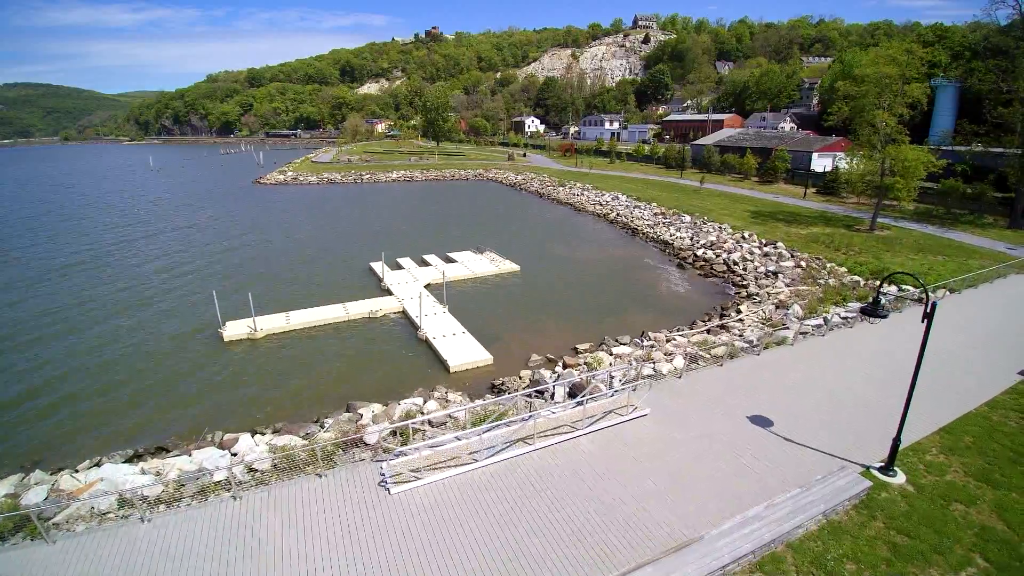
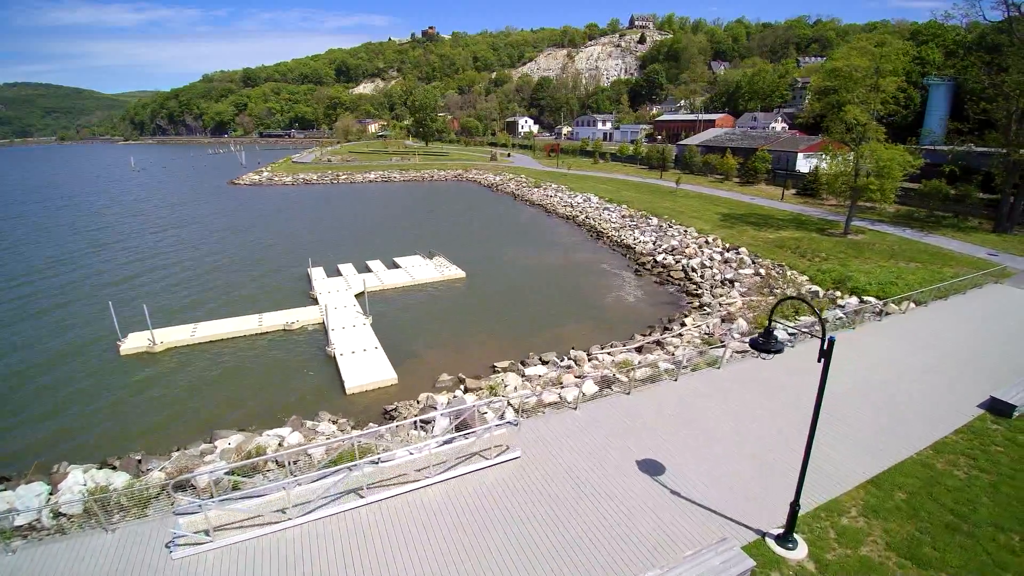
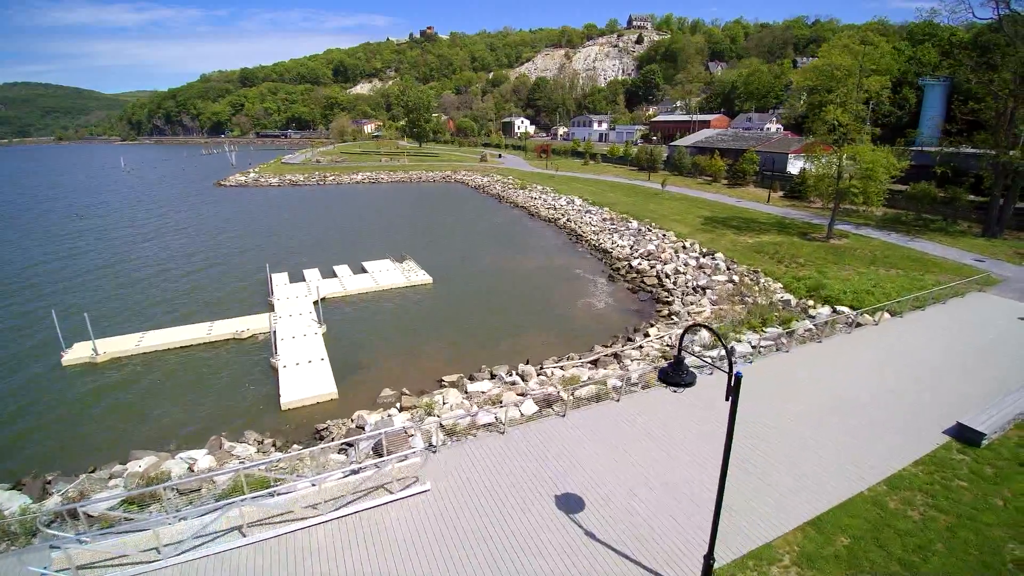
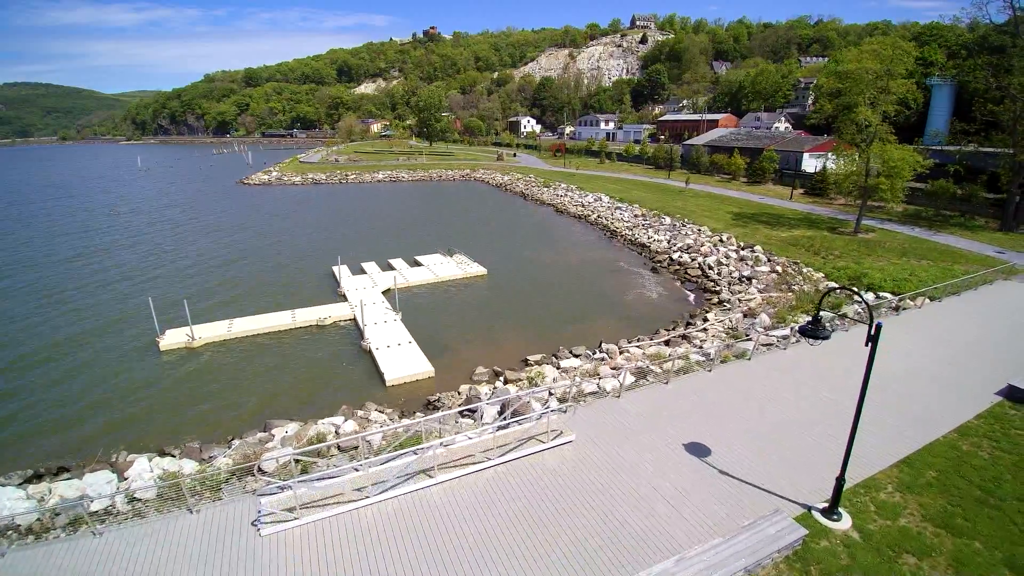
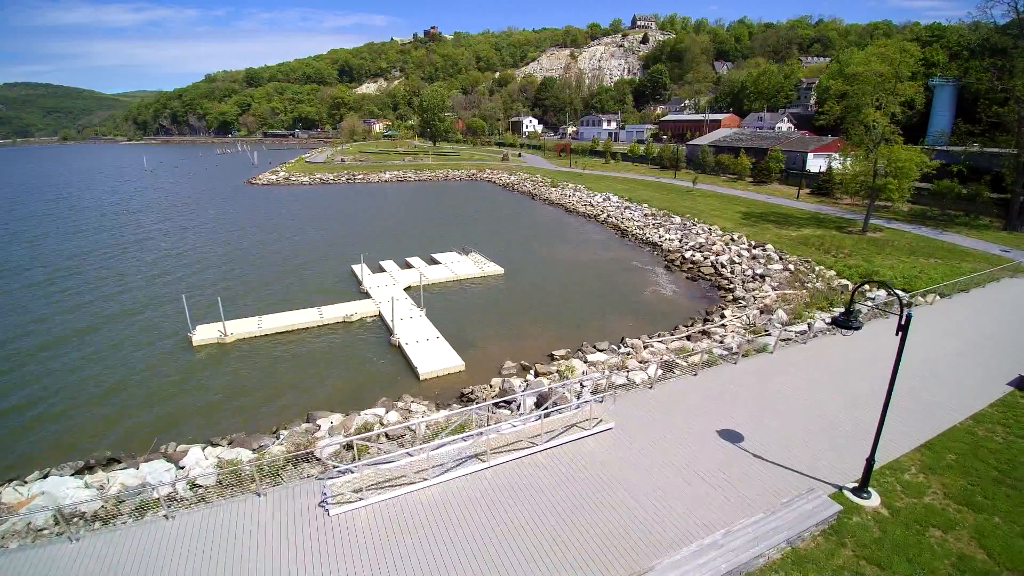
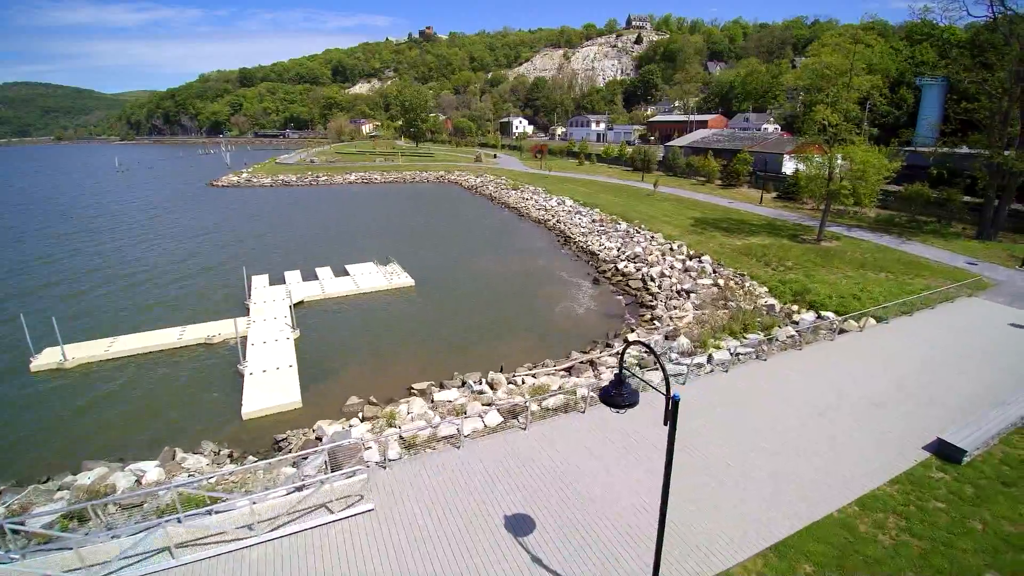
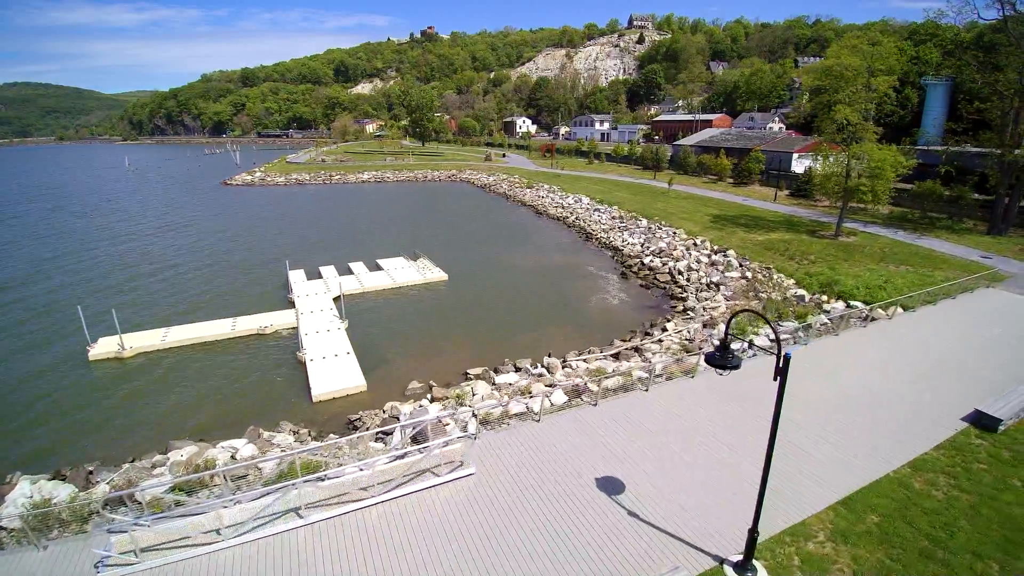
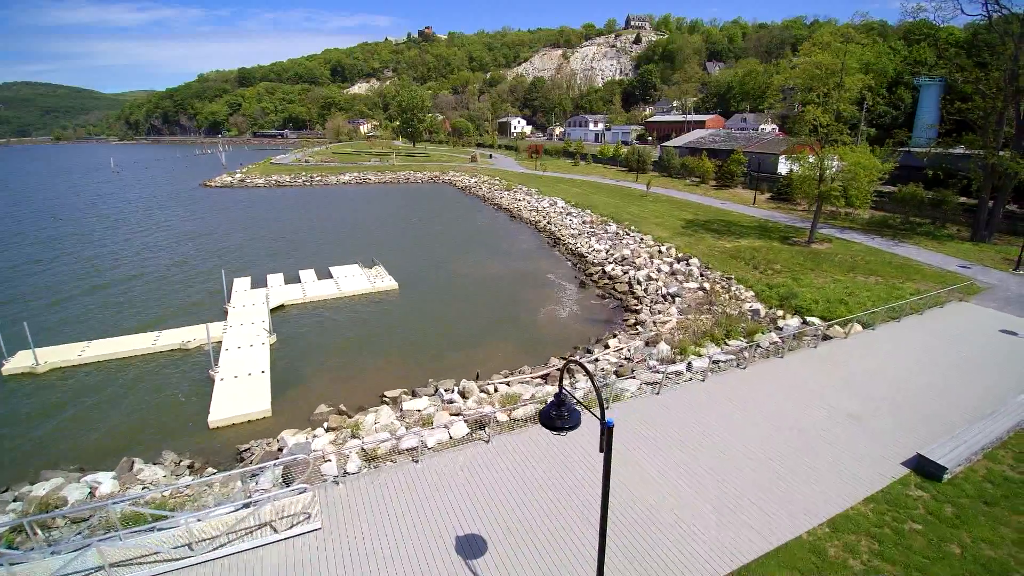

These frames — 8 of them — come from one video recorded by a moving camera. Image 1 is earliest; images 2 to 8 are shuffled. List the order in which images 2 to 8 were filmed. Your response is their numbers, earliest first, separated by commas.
5, 4, 2, 7, 3, 6, 8
